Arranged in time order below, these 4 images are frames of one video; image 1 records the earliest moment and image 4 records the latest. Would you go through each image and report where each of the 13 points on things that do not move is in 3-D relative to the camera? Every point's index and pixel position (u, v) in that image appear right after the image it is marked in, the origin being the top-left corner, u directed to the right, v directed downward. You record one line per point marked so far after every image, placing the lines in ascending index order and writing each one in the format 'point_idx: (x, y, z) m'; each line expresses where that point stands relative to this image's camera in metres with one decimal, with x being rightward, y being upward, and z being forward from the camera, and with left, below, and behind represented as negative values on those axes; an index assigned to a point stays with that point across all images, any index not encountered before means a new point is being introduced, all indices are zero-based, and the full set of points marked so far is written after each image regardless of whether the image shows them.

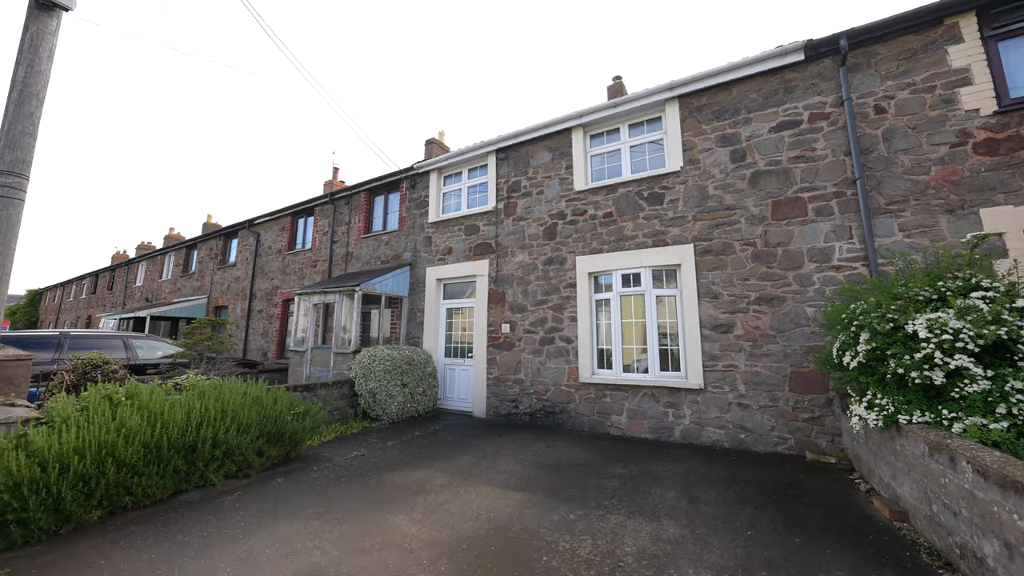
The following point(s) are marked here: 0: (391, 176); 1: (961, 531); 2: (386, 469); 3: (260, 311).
0: (-3.4, +3.2, +10.0) m
1: (+3.3, -1.8, +2.6) m
2: (-1.7, -2.4, +4.7) m
3: (-8.8, -0.8, +12.4) m
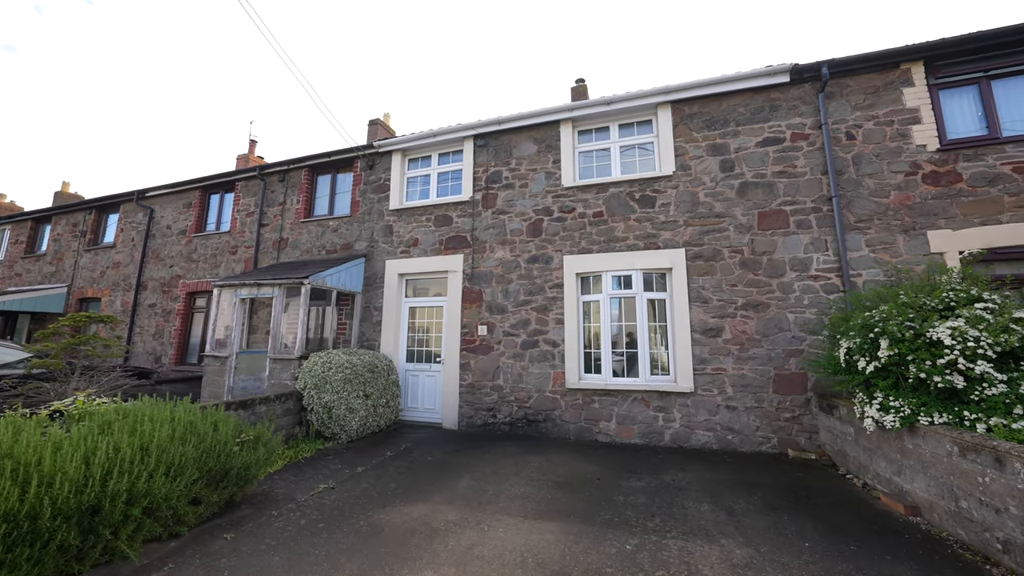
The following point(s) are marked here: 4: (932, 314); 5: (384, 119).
0: (-4.1, +3.3, +8.6) m
1: (+3.9, -1.9, +2.8) m
2: (-1.5, -2.3, +3.8) m
3: (-10.0, -0.5, +9.8) m
4: (+4.3, -0.3, +3.6) m
5: (-4.4, +5.6, +11.6) m
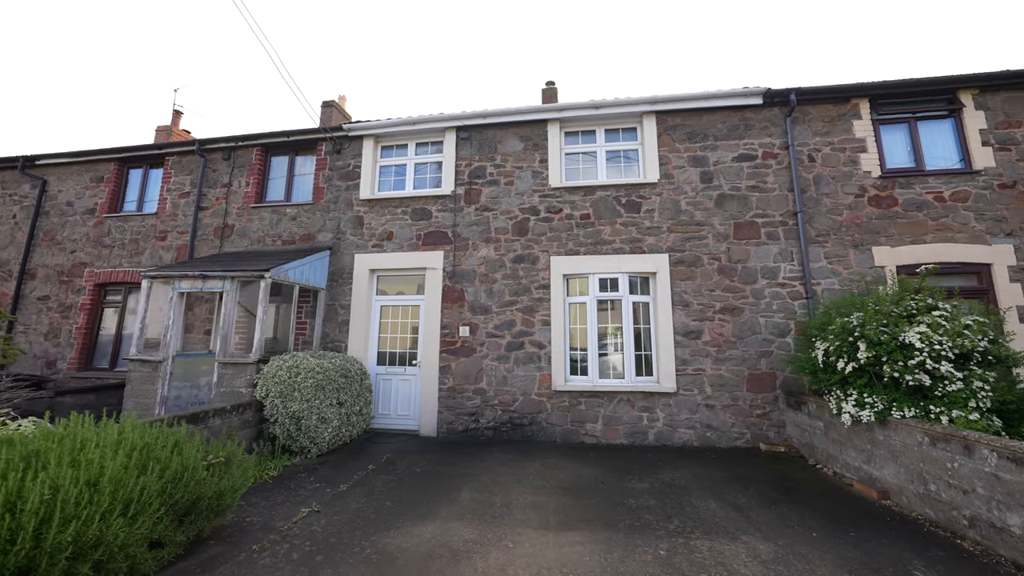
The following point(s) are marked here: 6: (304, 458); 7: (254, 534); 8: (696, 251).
0: (-4.5, +3.4, +7.7) m
1: (+4.1, -2.0, +3.2) m
2: (-1.3, -2.3, +3.4) m
3: (-10.6, -0.3, +8.0) m
4: (+4.5, -0.4, +4.1) m
5: (-5.2, +5.7, +10.7) m
6: (-3.1, -2.5, +5.2) m
7: (-2.4, -2.2, +3.2) m
8: (+3.3, +0.7, +6.4) m
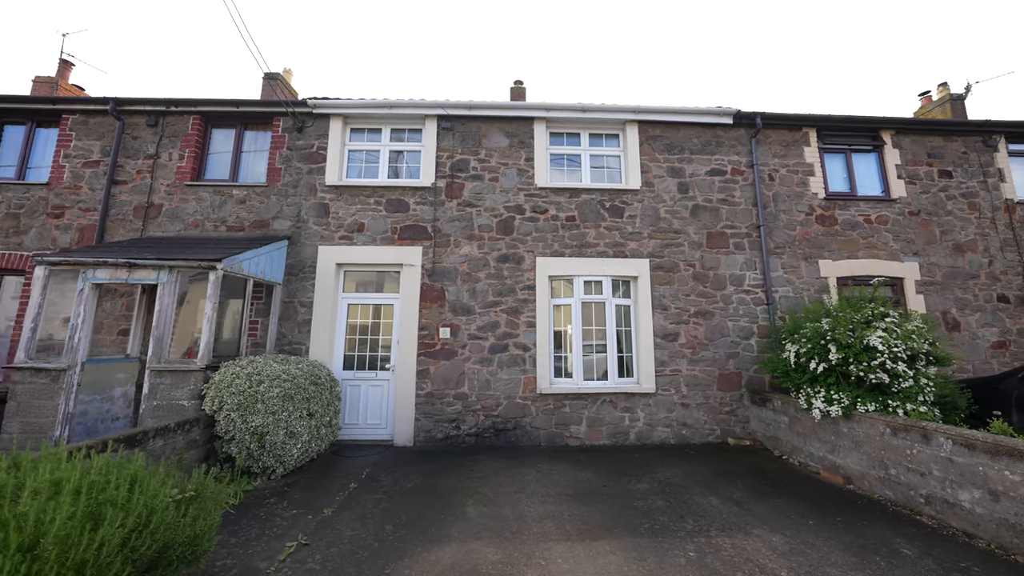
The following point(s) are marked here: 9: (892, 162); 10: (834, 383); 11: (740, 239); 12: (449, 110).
0: (-4.8, +3.5, +6.8) m
1: (+4.3, -2.1, +3.7) m
2: (-1.1, -2.3, +2.9) m
3: (-11.0, 0.0, +6.0) m
4: (+4.6, -0.5, +4.6) m
5: (-5.9, +5.8, +9.5) m
6: (-3.1, -2.4, +4.5) m
7: (-2.1, -2.2, +2.7) m
8: (+3.1, +0.6, +6.7) m
9: (+7.8, +2.6, +7.2) m
10: (+4.2, -1.2, +4.6) m
11: (+4.4, +0.9, +6.8) m
12: (-1.2, +3.5, +7.0) m
